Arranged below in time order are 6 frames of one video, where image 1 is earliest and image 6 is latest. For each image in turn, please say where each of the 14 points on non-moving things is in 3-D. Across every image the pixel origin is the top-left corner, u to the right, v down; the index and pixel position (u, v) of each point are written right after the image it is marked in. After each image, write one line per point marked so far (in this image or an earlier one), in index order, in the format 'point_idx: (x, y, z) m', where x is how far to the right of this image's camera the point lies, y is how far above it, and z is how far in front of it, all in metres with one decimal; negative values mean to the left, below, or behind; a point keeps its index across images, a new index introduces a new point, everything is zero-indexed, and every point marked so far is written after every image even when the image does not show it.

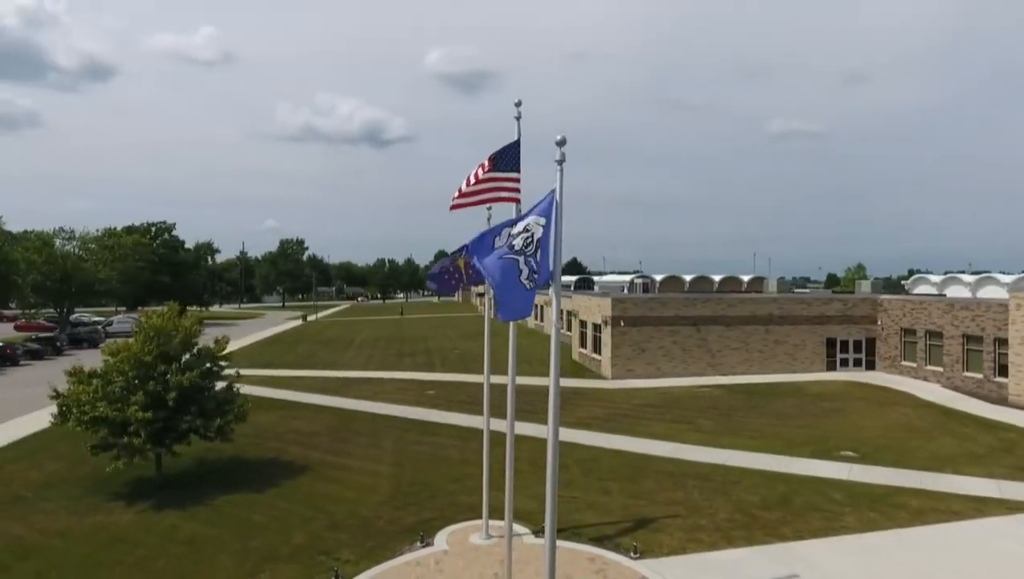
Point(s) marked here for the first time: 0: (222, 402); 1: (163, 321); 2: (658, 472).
0: (-7.4, -2.9, +16.3) m
1: (-8.8, -0.8, +16.1) m
2: (+3.8, -4.7, +16.5) m
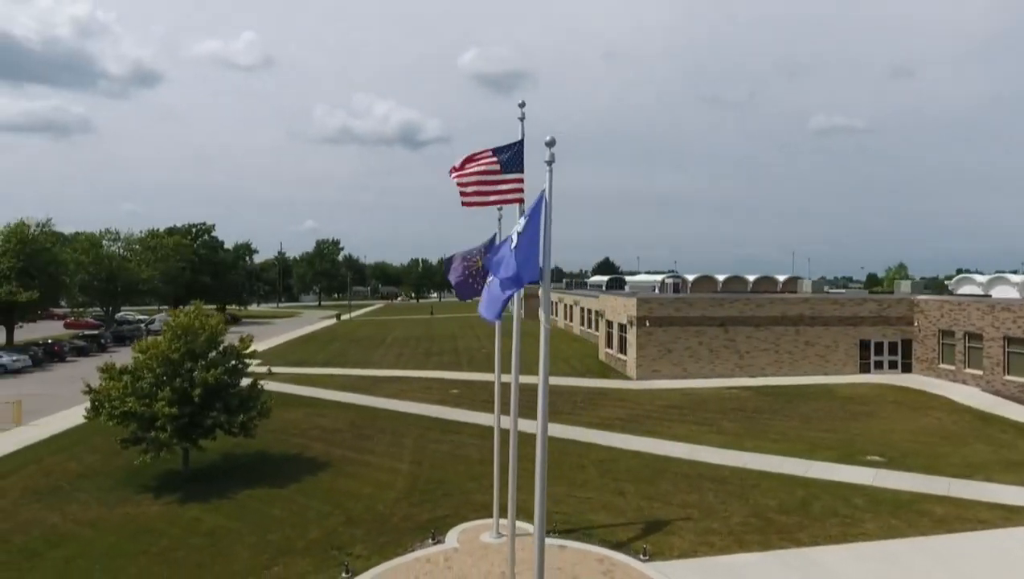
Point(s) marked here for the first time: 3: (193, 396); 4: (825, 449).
0: (-7.0, -2.9, +16.8) m
1: (-8.4, -0.8, +16.6) m
2: (+4.2, -4.7, +16.3) m
3: (-8.0, -2.7, +15.9) m
4: (+8.8, -4.5, +17.9) m
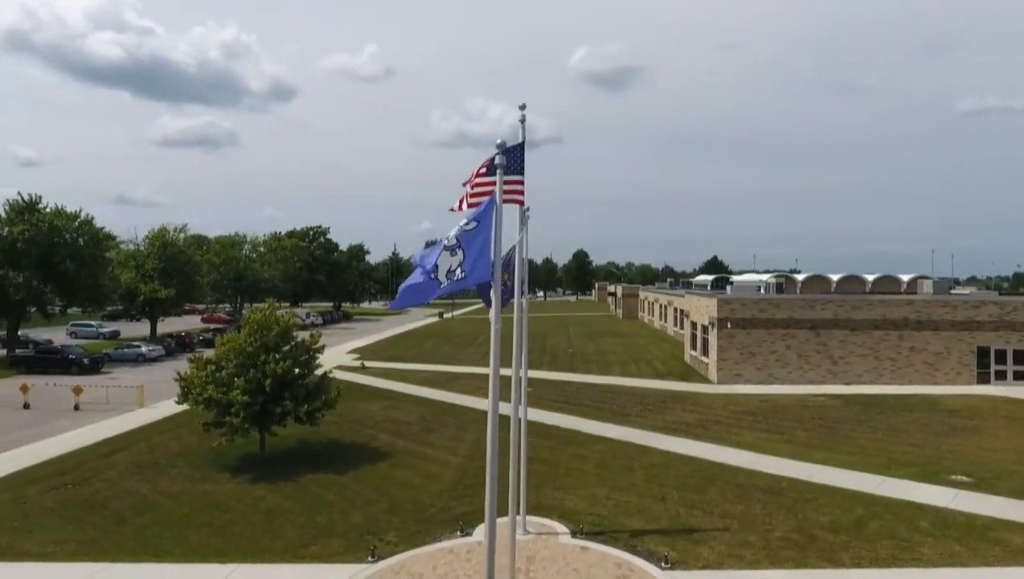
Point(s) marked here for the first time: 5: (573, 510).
0: (-5.7, -2.9, +18.1) m
1: (-7.1, -0.8, +18.1) m
2: (+5.3, -4.8, +15.6) m
3: (-6.8, -2.6, +17.3) m
4: (+10.1, -4.5, +16.3) m
5: (+1.4, -4.9, +14.2) m
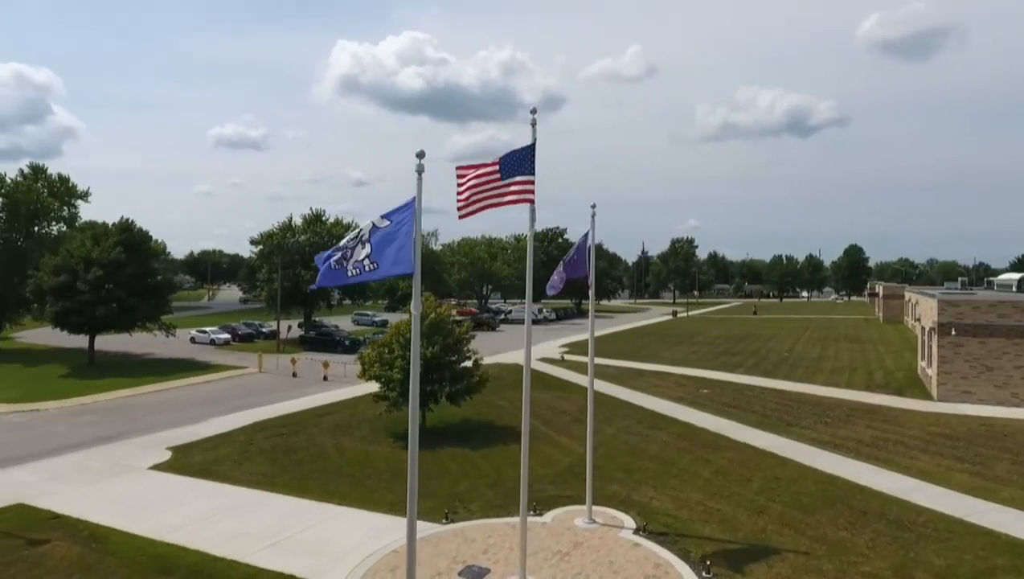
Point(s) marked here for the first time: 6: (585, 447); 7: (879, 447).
0: (-1.7, -2.7, +20.3) m
1: (-2.9, -0.6, +21.0) m
2: (+7.3, -4.7, +13.7) m
3: (-3.0, -2.4, +20.1) m
4: (+12.0, -4.5, +12.4) m
5: (+3.1, -4.8, +14.0) m
6: (+2.2, -4.7, +19.0) m
7: (+10.4, -4.5, +18.0) m
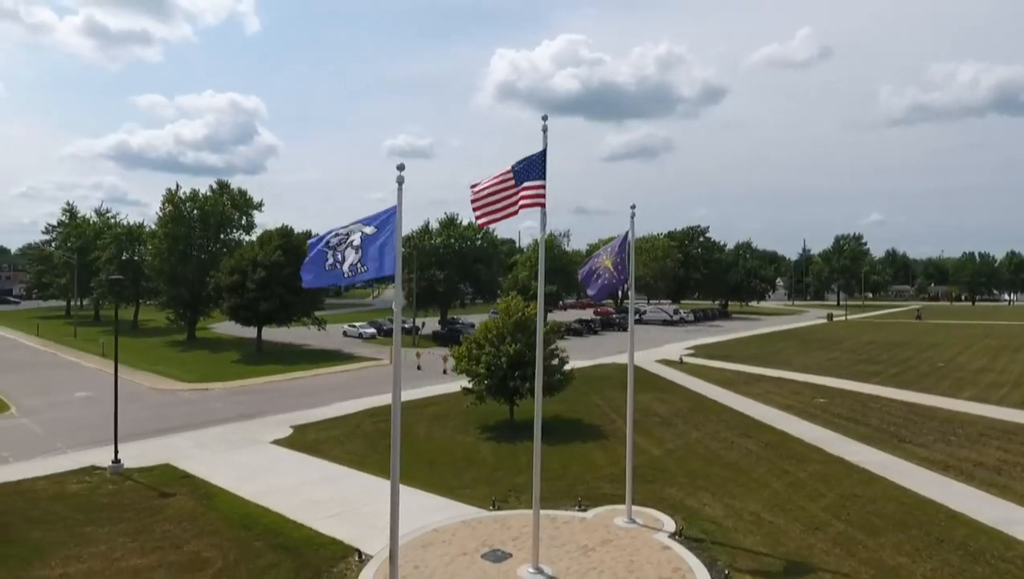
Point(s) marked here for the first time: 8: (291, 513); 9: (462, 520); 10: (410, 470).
0: (+1.0, -2.7, +20.9) m
1: (-0.1, -0.6, +21.8) m
2: (+8.1, -4.7, +12.3) m
3: (-0.4, -2.4, +21.0) m
4: (+12.3, -4.5, +9.9) m
5: (+4.1, -4.8, +13.6) m
6: (+4.4, -4.7, +18.7) m
7: (+12.1, -4.5, +15.7) m
8: (-5.0, -5.1, +14.4) m
9: (-1.1, -4.9, +13.5) m
10: (-2.8, -5.0, +17.8) m
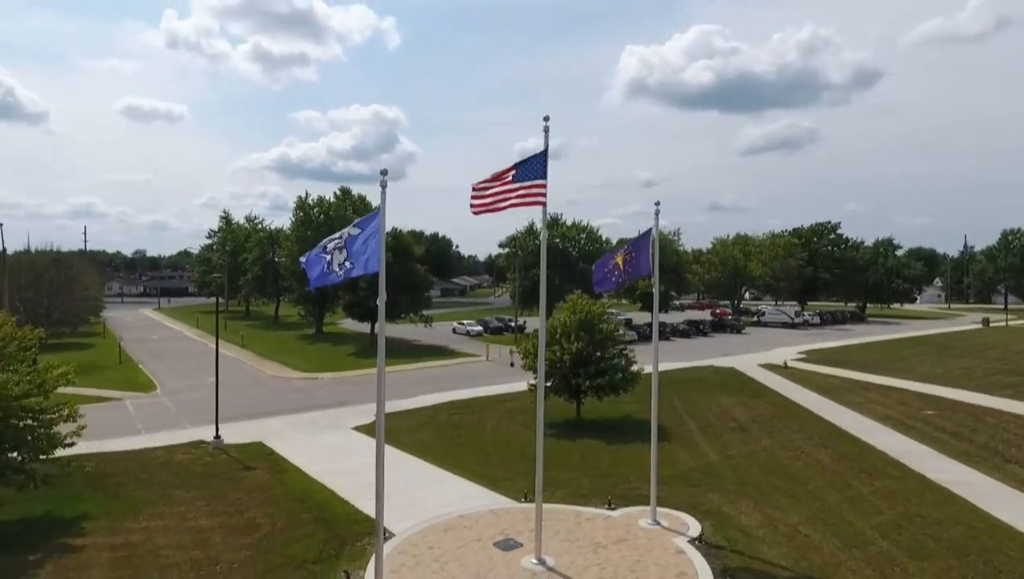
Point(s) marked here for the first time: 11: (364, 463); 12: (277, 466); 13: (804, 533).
0: (+3.0, -2.6, +20.8) m
1: (+2.2, -0.5, +21.9) m
2: (+8.2, -4.7, +10.9) m
3: (+1.7, -2.4, +21.2) m
4: (+11.8, -4.5, +7.7) m
5: (+4.6, -4.8, +13.0) m
6: (+5.9, -4.7, +18.0) m
7: (+12.9, -4.5, +13.5) m
8: (-4.2, -5.0, +15.7) m
9: (-0.5, -4.8, +14.0) m
10: (-1.3, -5.0, +18.6) m
11: (-4.3, -5.0, +18.3) m
12: (-6.7, -5.0, +18.1) m
13: (+5.7, -4.7, +12.3) m
